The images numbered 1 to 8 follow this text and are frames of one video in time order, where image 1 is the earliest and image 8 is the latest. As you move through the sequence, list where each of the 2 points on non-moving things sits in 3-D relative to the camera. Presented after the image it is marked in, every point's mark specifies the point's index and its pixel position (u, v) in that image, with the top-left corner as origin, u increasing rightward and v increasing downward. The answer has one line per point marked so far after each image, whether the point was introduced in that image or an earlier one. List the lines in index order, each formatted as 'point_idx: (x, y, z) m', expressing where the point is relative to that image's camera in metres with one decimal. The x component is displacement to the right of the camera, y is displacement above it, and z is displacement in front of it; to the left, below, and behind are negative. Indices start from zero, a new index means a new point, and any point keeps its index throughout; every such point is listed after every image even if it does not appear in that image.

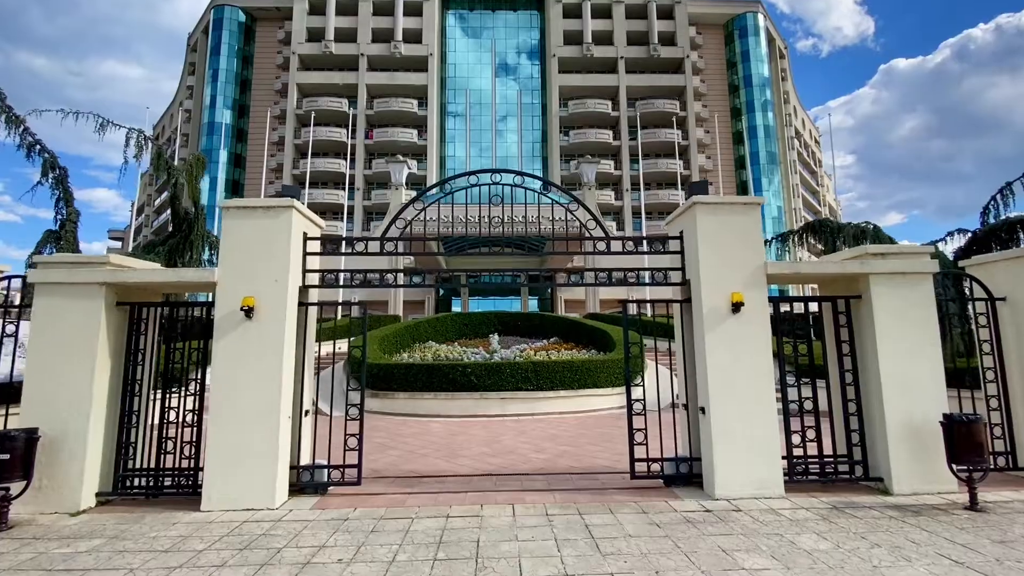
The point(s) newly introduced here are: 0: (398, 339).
0: (-4.1, -1.8, +17.0) m
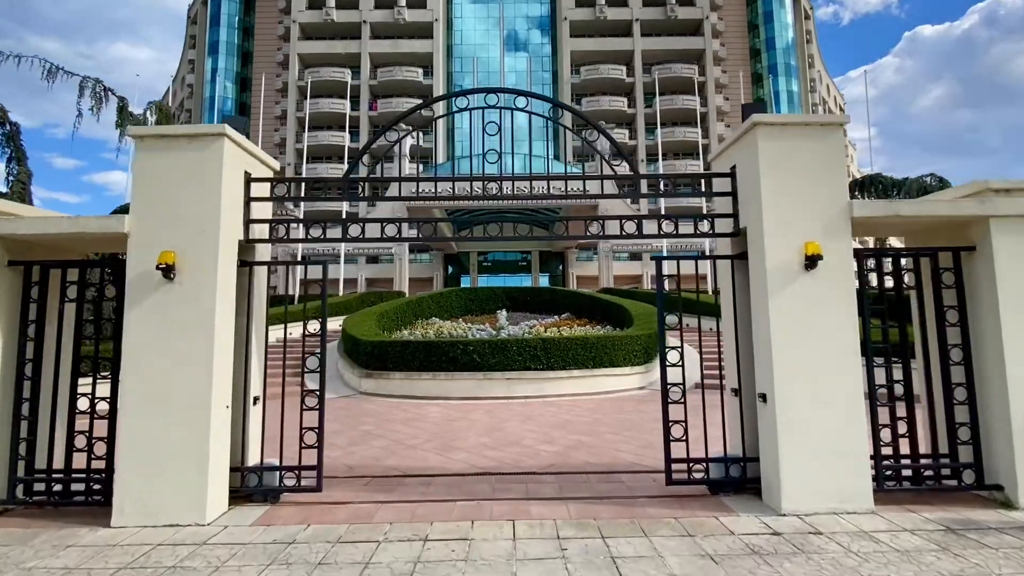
0: (-3.8, -0.9, +15.8) m
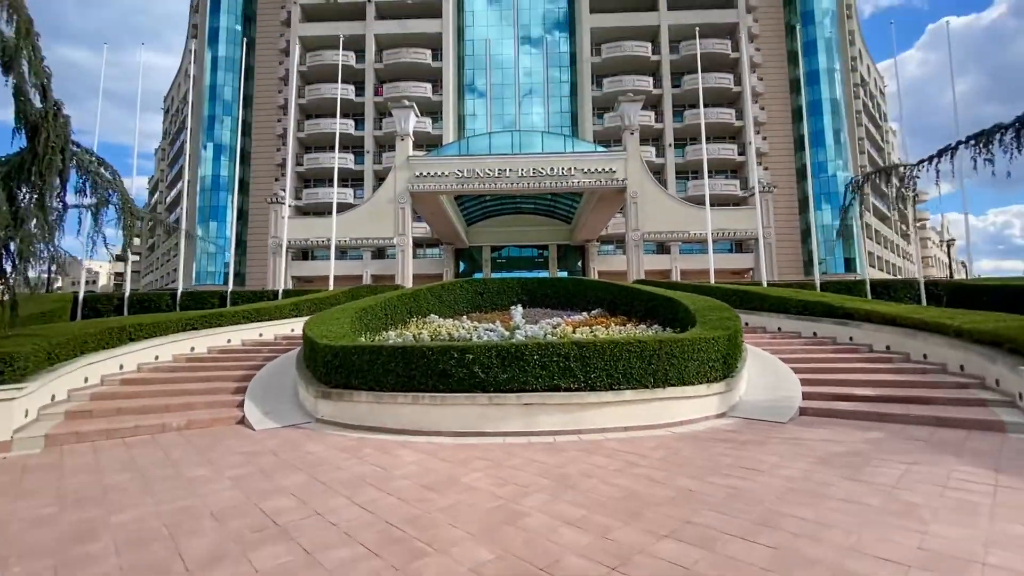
0: (-3.3, -0.6, +12.5) m
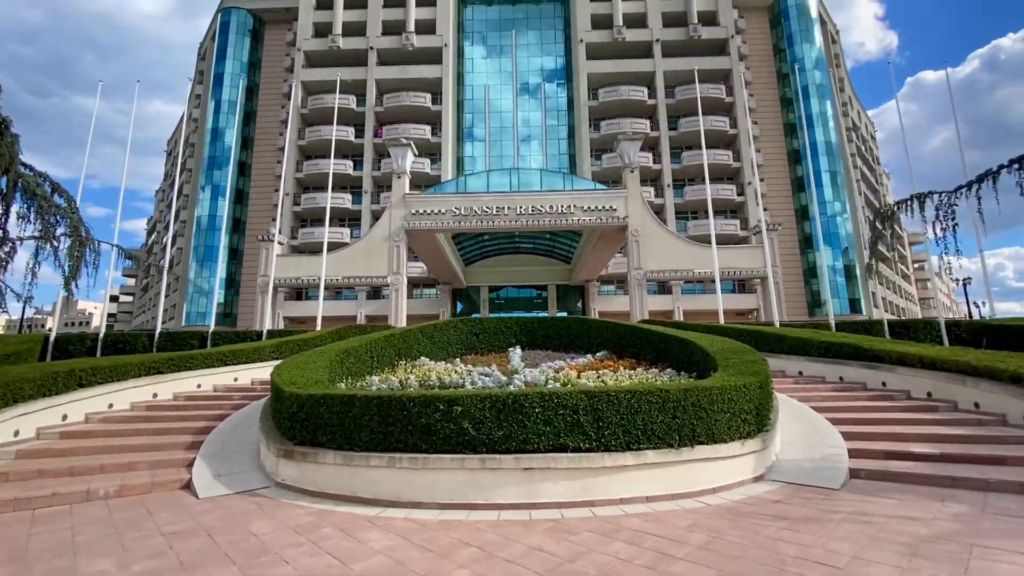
0: (-3.4, -1.6, +11.4) m
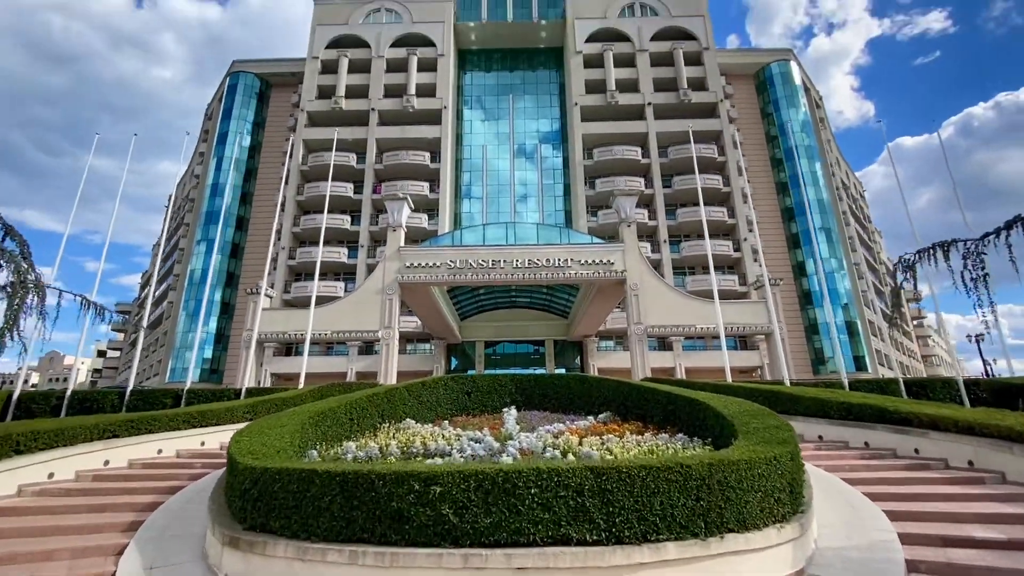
0: (-3.5, -2.8, +10.4) m
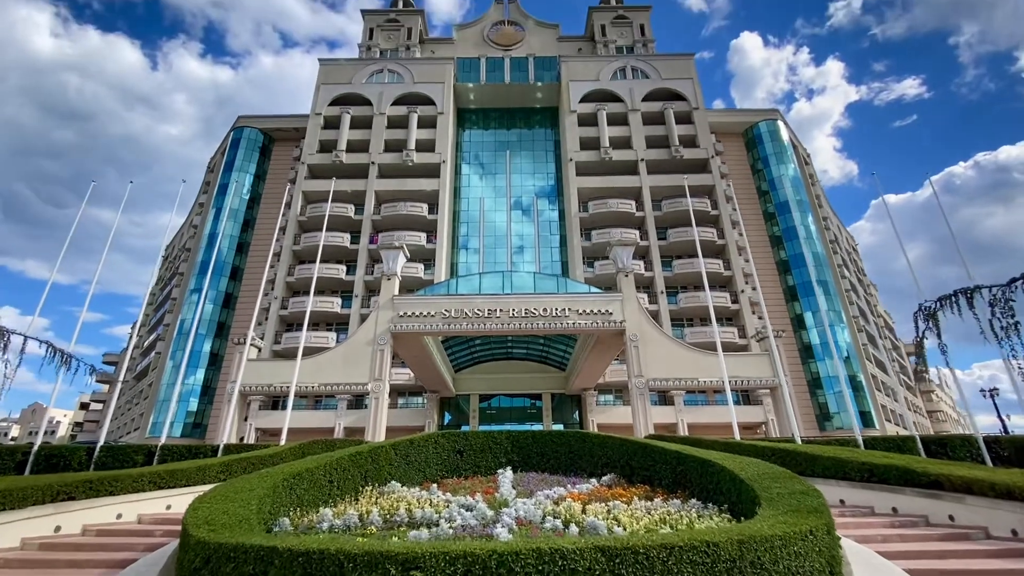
0: (-3.6, -3.8, +9.5) m
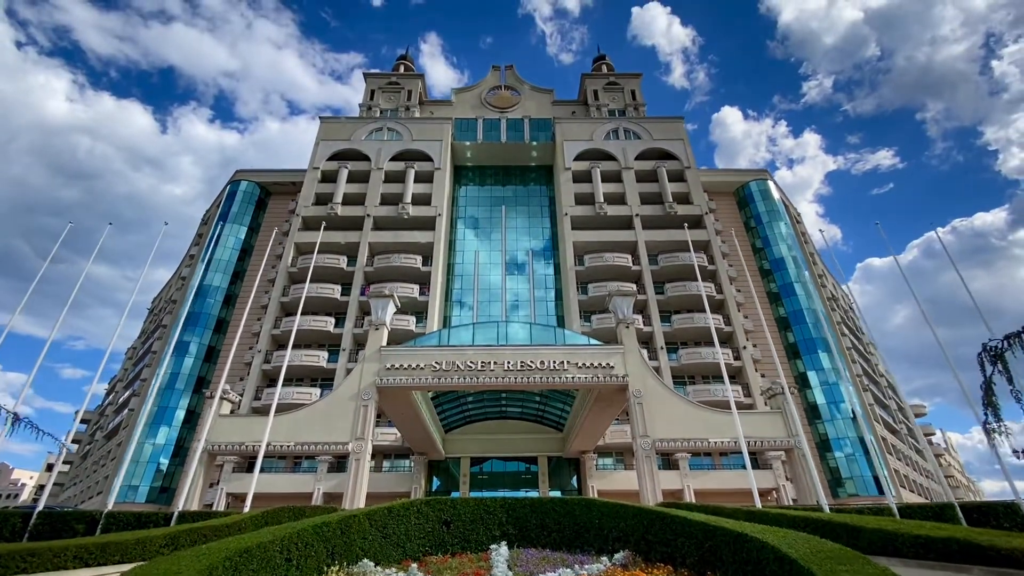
0: (-3.7, -4.4, +7.8) m
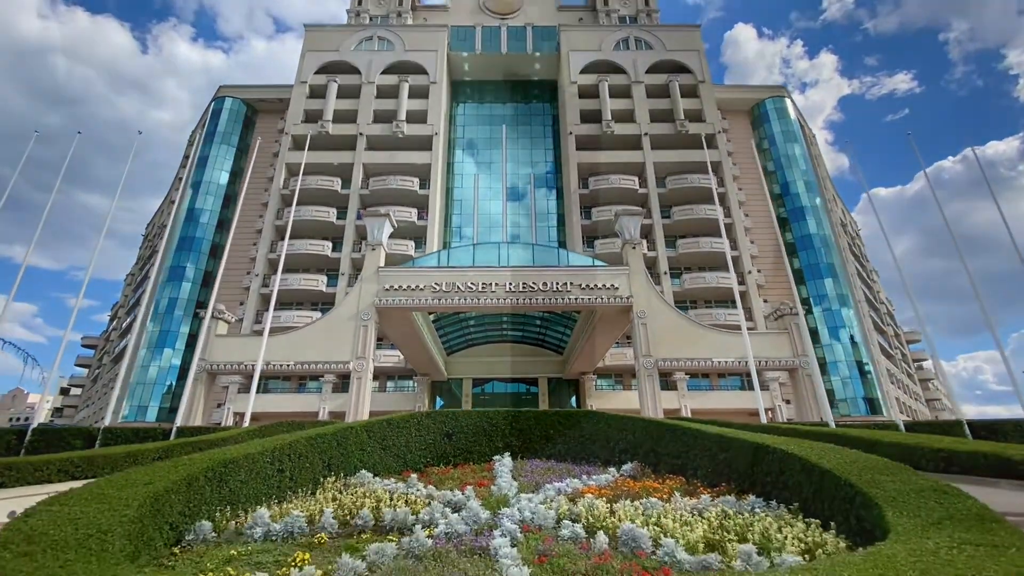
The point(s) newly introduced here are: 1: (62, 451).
0: (-3.6, -2.8, +7.4) m
1: (-14.0, -5.1, +14.8) m
